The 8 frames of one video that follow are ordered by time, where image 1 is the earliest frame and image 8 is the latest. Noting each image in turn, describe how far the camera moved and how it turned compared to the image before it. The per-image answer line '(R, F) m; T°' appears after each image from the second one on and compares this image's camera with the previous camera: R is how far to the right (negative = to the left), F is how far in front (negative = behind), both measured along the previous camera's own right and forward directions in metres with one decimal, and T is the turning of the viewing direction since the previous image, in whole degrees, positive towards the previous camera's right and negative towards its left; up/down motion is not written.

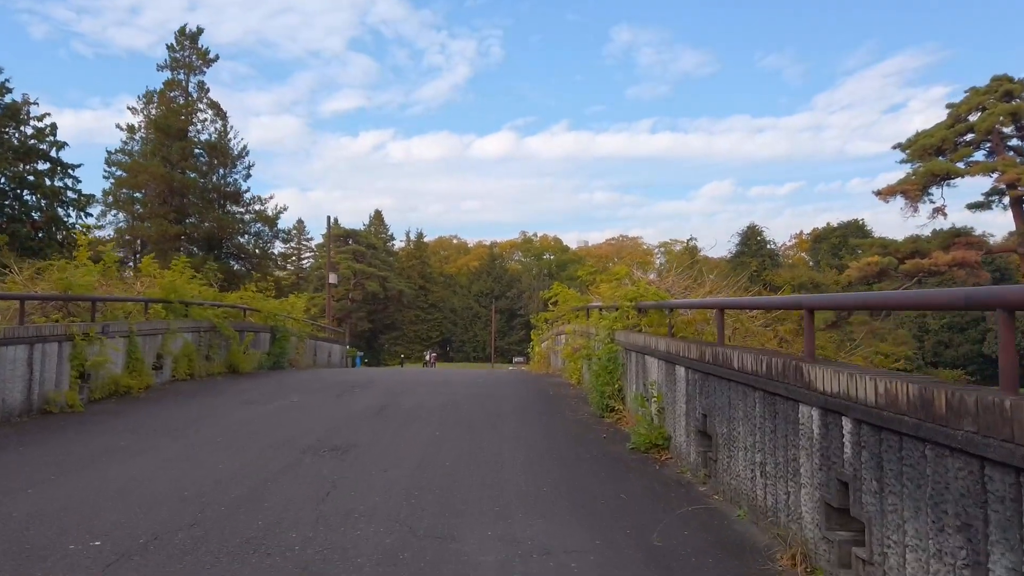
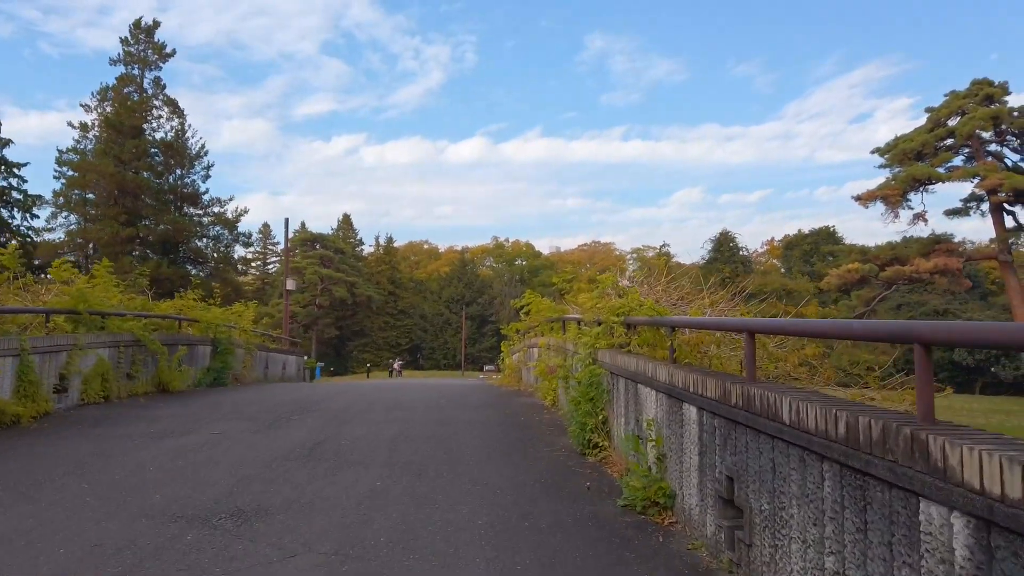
(+0.1, +1.5) m; +2°
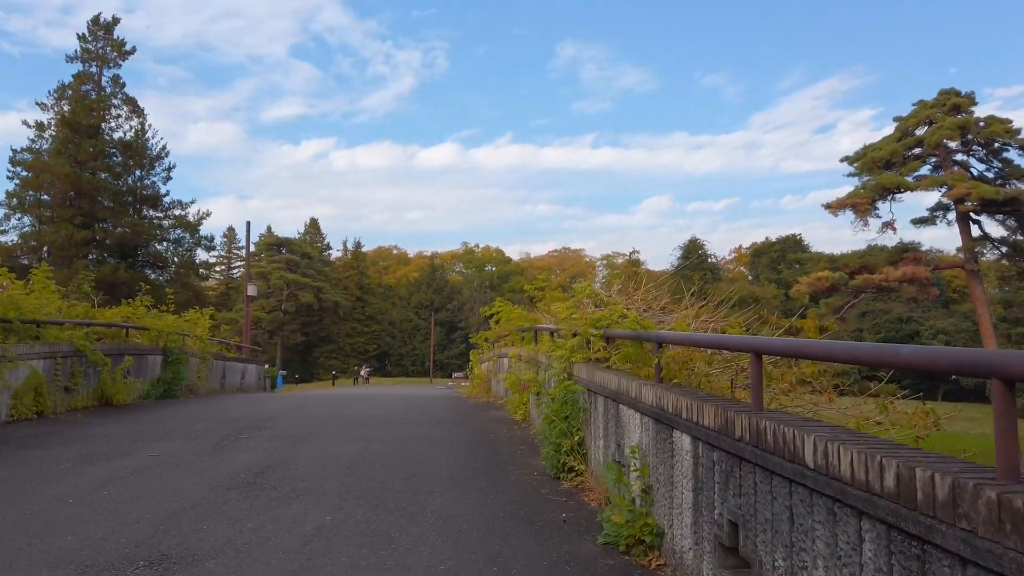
(0.0, +0.6) m; +2°
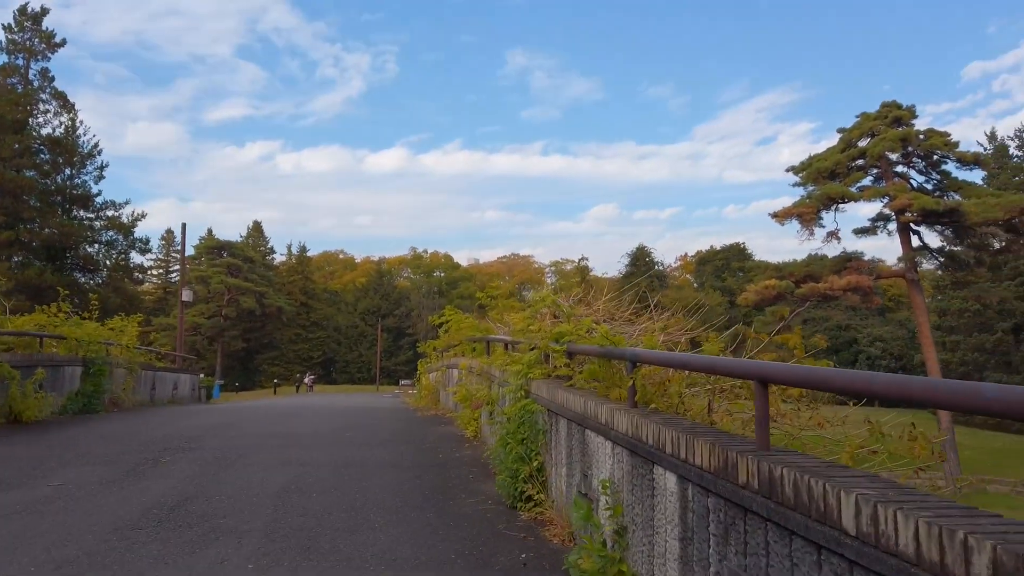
(0.0, +0.6) m; +4°
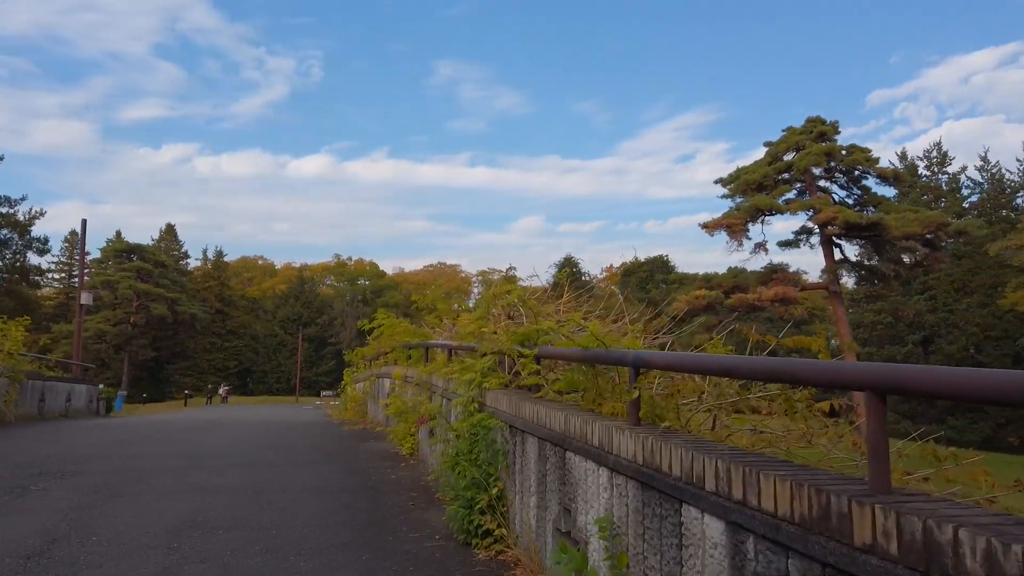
(-0.2, +1.0) m; +6°
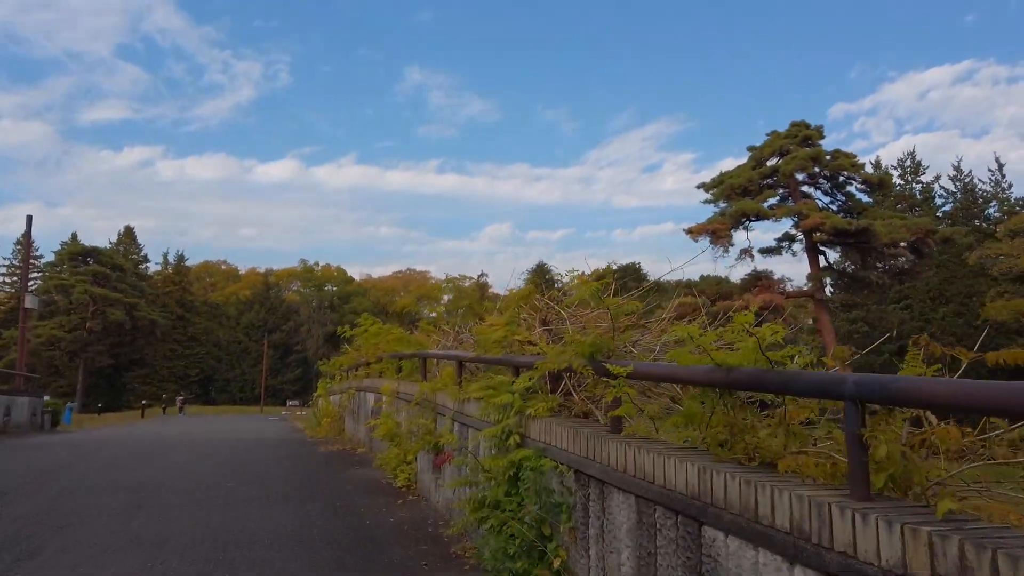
(-0.5, +1.4) m; +2°
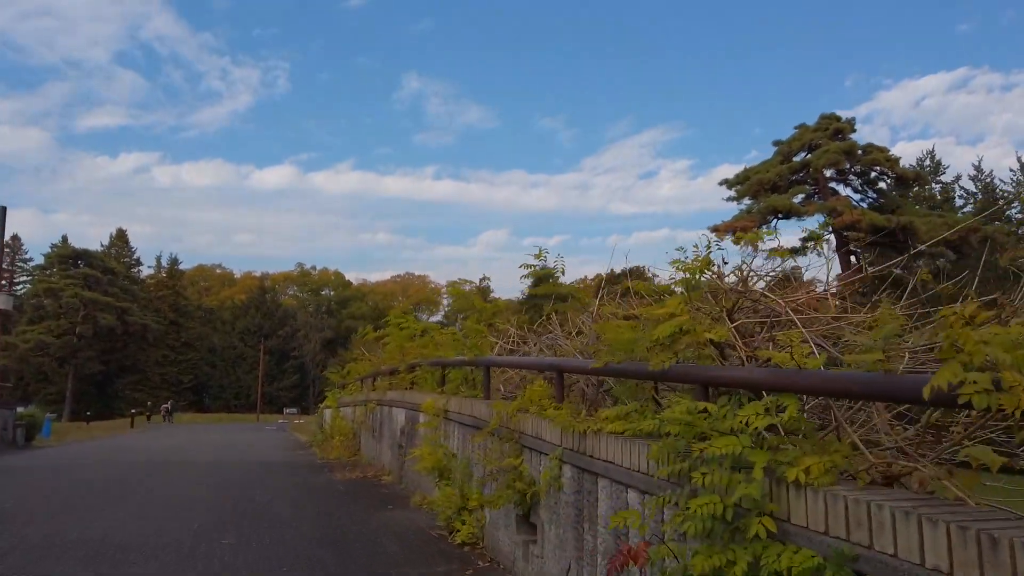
(-0.8, +2.0) m; 0°
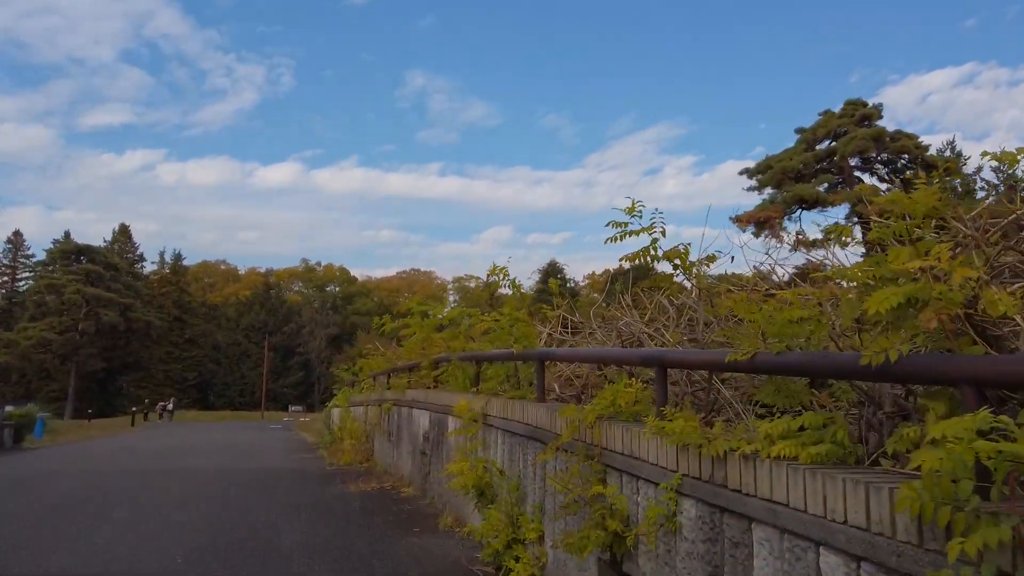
(-0.4, +1.2) m; 0°
